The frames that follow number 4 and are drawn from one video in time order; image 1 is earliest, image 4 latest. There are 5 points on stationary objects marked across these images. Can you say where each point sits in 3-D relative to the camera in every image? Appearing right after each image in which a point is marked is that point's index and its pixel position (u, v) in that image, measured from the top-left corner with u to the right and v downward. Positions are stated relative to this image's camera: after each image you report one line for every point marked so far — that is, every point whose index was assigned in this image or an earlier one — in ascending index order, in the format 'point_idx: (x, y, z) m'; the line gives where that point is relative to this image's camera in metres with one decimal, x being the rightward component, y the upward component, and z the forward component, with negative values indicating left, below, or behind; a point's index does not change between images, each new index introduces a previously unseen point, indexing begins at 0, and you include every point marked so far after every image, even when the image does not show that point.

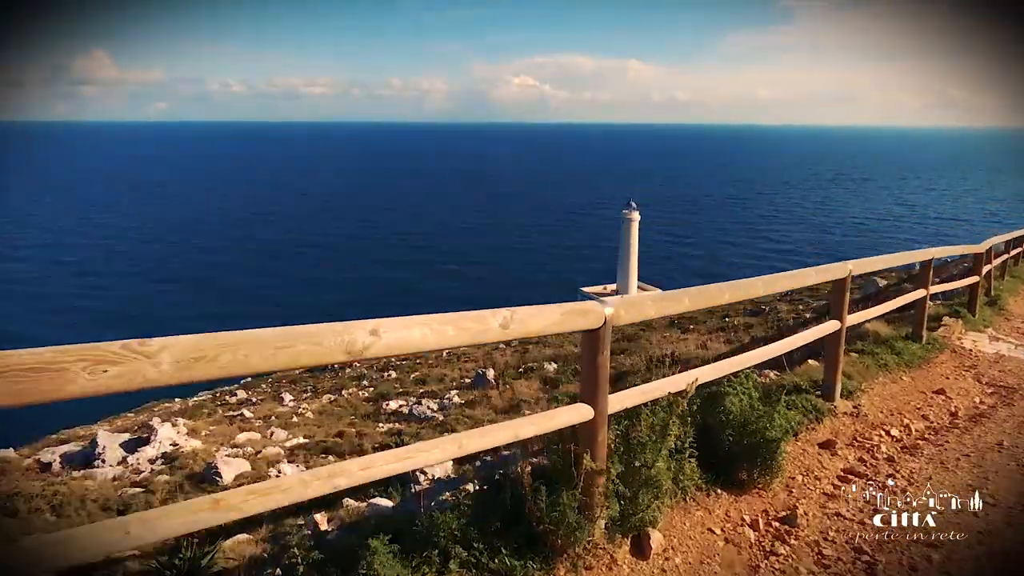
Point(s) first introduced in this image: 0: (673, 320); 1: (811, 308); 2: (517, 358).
0: (+4.1, -0.8, +15.3) m
1: (+6.7, -0.4, +13.3) m
2: (+0.1, -1.6, +12.8) m
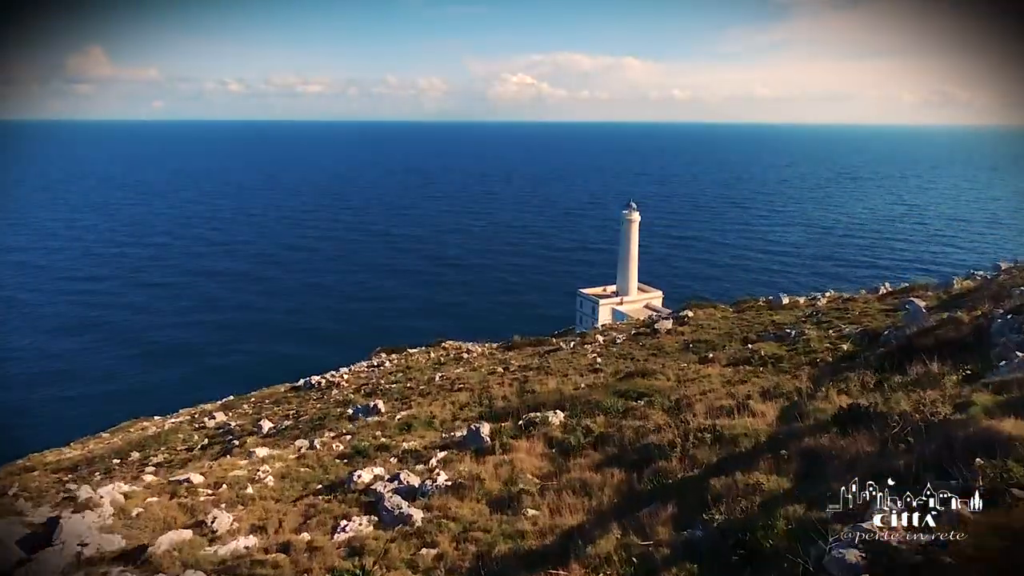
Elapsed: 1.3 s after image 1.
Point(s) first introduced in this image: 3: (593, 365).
0: (+4.1, -1.3, +14.0) m
1: (+6.6, -0.9, +11.9) m
2: (+0.1, -2.0, +11.4) m
3: (+1.8, -1.8, +13.3) m
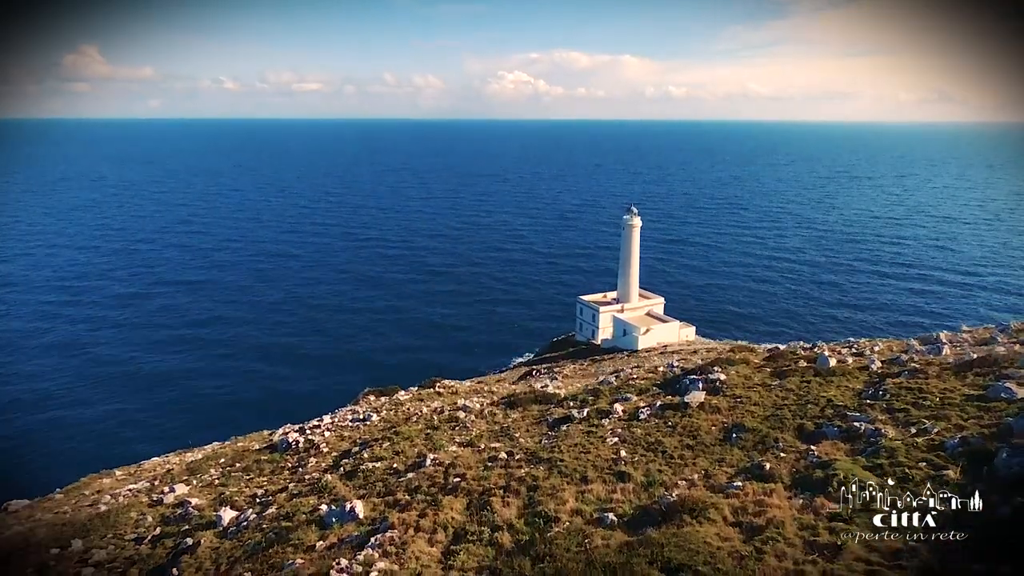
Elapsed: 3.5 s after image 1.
0: (+4.2, -2.8, +11.6) m
1: (+6.8, -2.4, +9.6) m
2: (+0.2, -3.6, +9.0) m
3: (+1.9, -3.3, +10.9) m
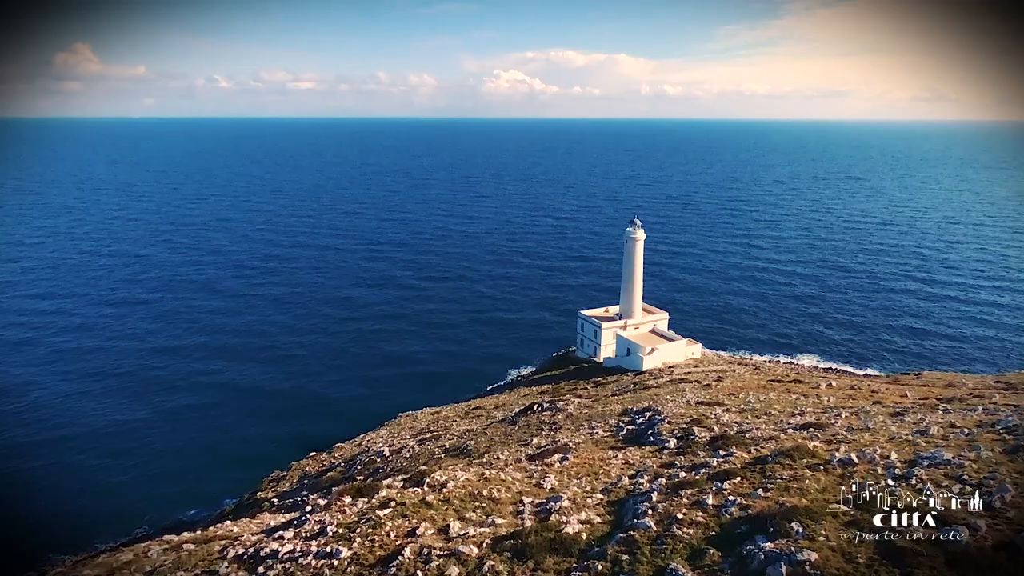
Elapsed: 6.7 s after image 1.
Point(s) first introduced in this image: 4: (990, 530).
0: (+4.4, -5.5, +7.5) m
1: (+7.0, -5.1, +5.4) m
2: (+0.4, -6.2, +4.9) m
3: (+2.1, -5.9, +6.8) m
4: (+8.9, -4.5, +11.2) m
